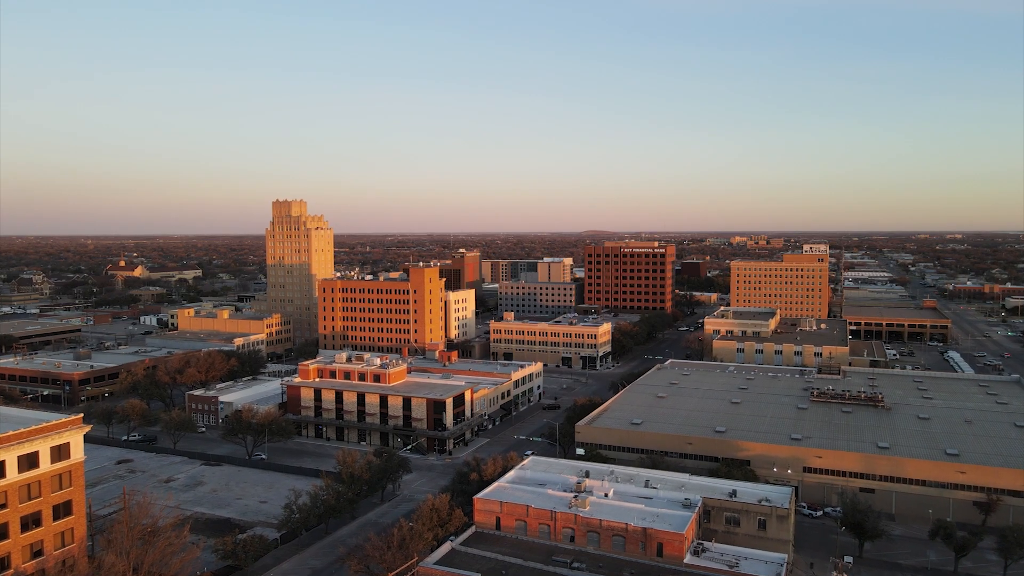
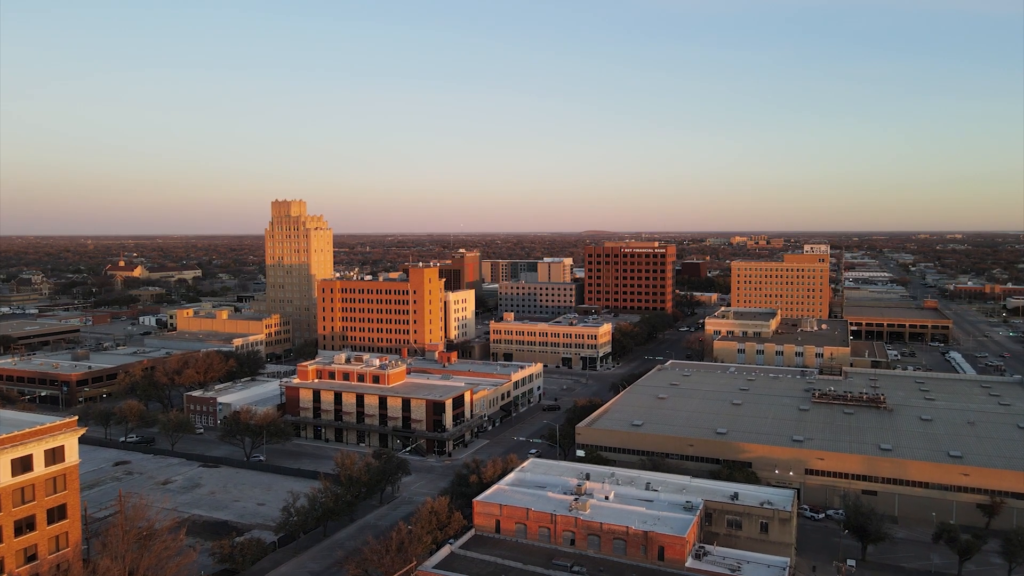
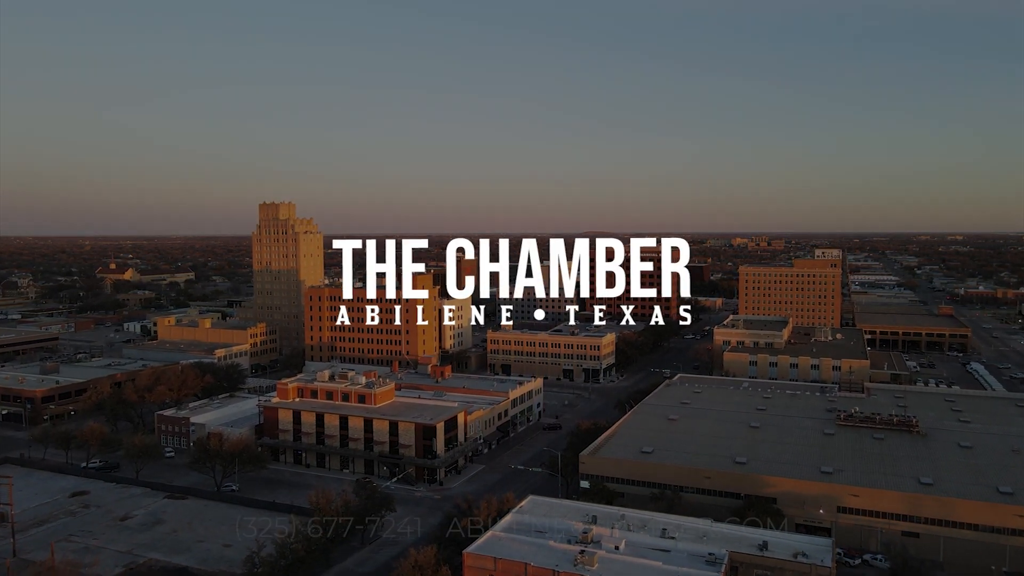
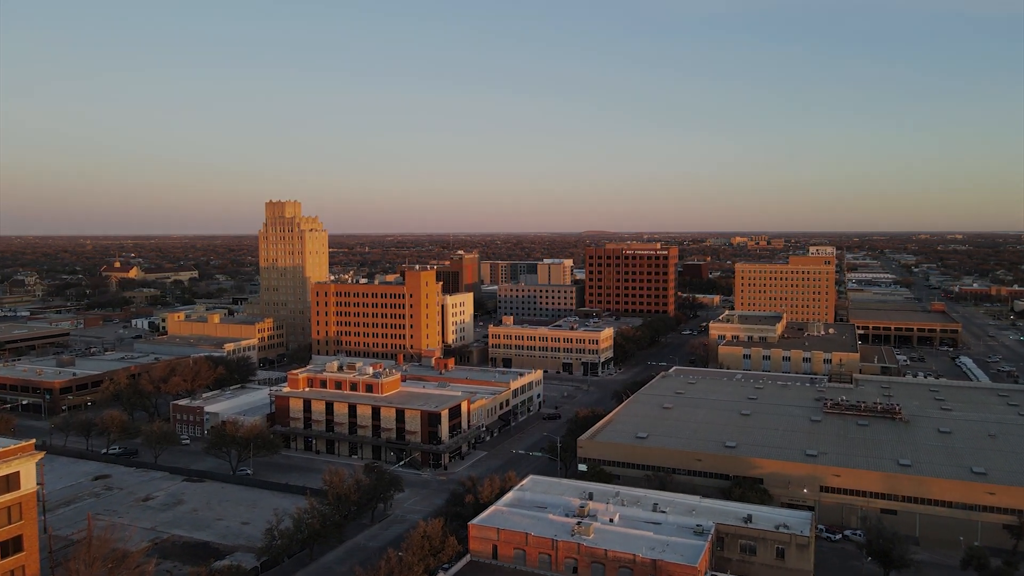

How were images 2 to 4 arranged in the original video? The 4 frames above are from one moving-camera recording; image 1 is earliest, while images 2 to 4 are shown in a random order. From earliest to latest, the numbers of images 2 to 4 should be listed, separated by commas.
2, 4, 3
